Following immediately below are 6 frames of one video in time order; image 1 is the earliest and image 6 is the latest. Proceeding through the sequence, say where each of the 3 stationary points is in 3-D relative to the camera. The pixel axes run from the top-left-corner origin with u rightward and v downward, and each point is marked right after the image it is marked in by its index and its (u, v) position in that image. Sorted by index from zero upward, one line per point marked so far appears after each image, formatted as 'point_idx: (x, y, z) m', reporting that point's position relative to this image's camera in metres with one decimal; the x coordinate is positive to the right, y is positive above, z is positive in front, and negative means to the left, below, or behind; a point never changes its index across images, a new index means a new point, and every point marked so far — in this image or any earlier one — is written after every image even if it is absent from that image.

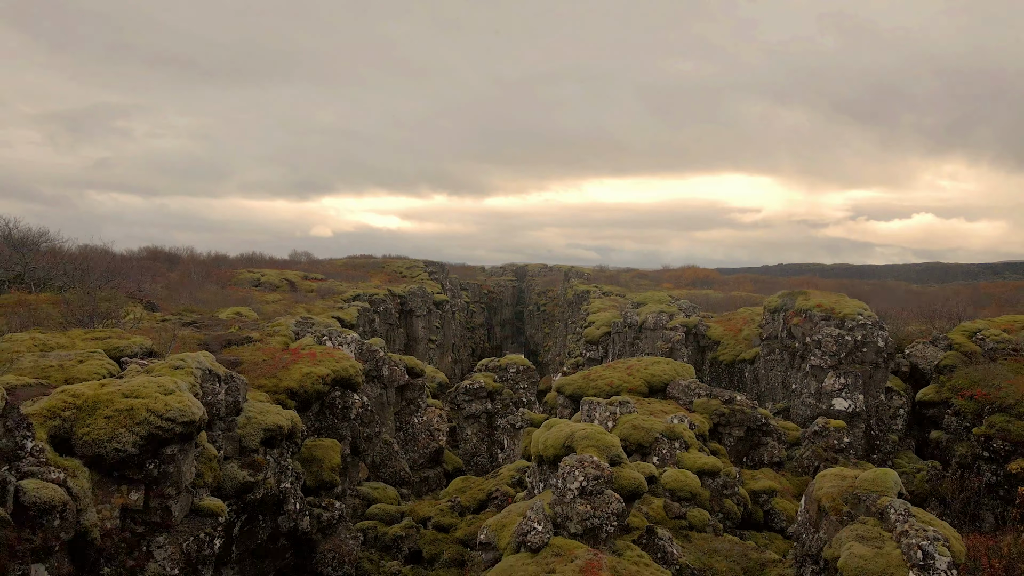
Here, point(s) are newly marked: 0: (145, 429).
0: (-10.5, -4.0, +14.9) m
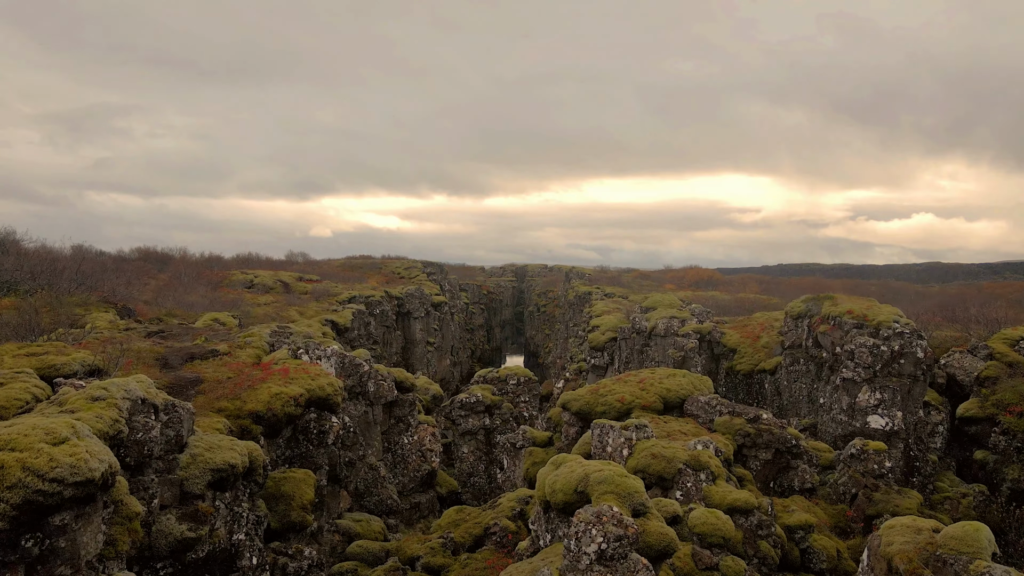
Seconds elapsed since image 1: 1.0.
0: (-10.4, -4.4, +11.0) m
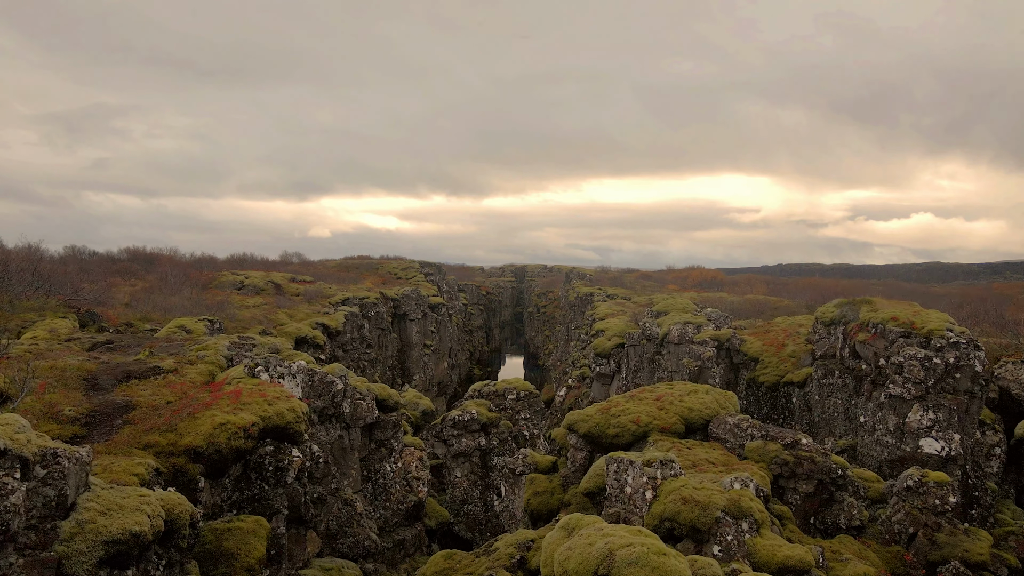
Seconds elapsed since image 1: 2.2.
0: (-10.5, -4.6, +6.4) m
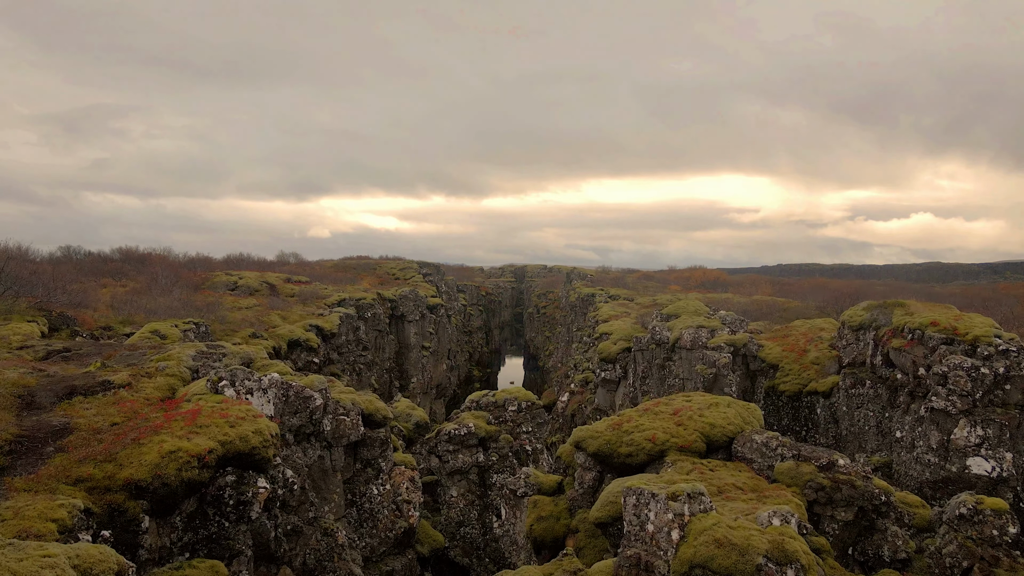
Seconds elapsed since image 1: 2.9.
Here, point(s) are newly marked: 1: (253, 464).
0: (-10.4, -4.7, +3.2) m
1: (-9.7, -6.6, +19.5) m
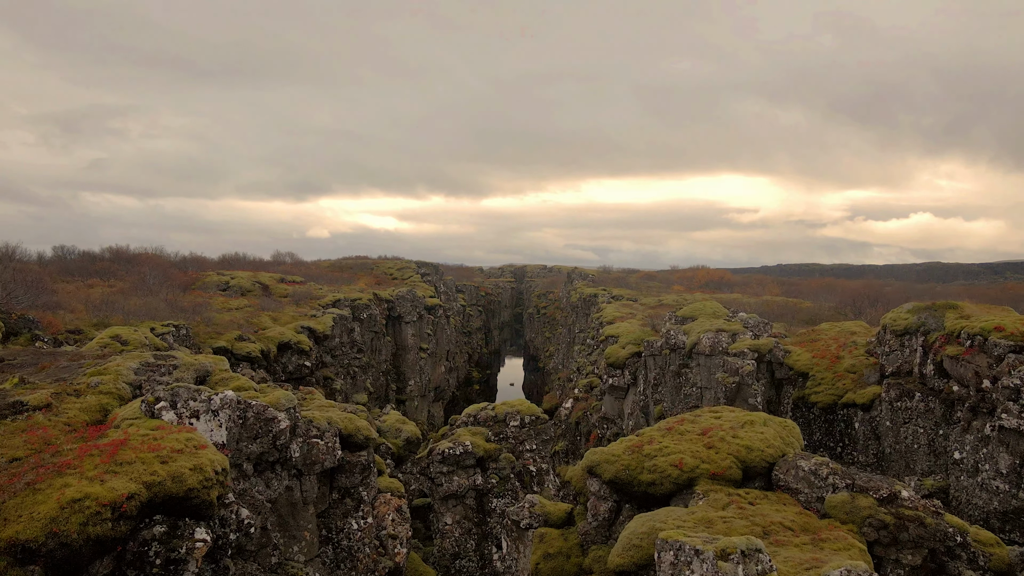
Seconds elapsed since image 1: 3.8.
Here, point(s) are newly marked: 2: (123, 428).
0: (-10.3, -4.7, -0.7) m
1: (-9.5, -6.6, +15.5) m
2: (-12.6, -4.5, +17.0) m
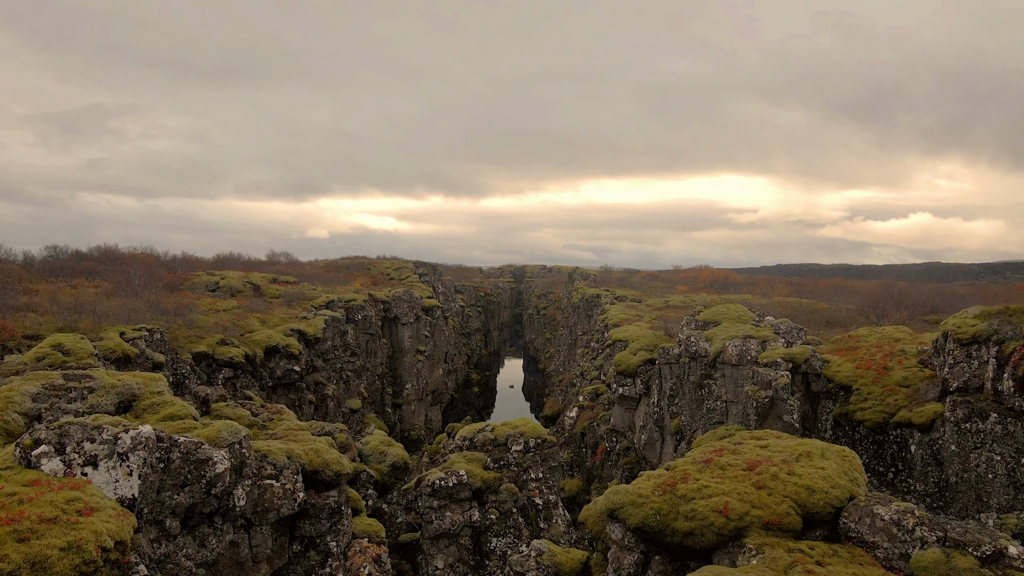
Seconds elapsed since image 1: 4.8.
0: (-10.1, -4.8, -5.3) m
1: (-9.4, -6.6, +10.9) m
2: (-12.5, -4.6, +12.5) m
